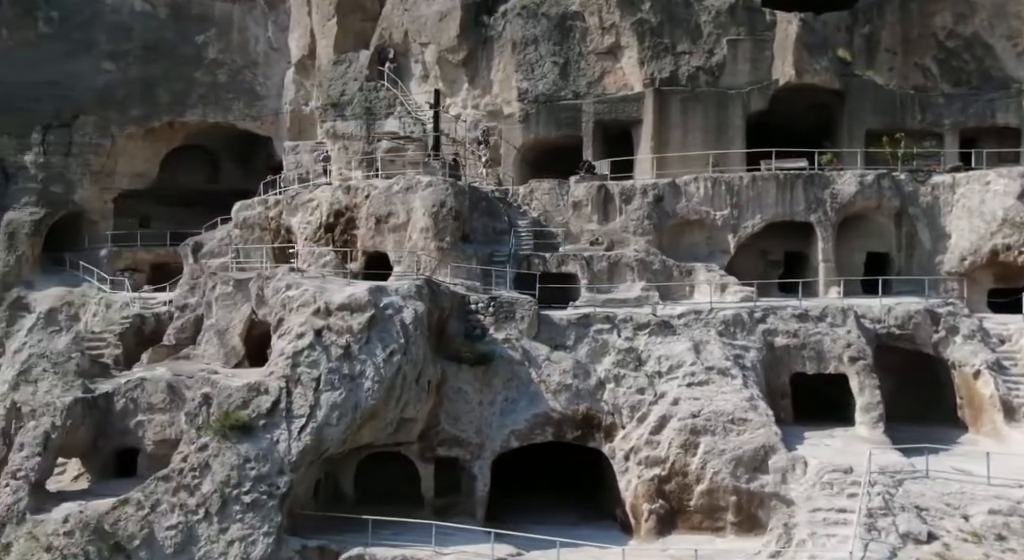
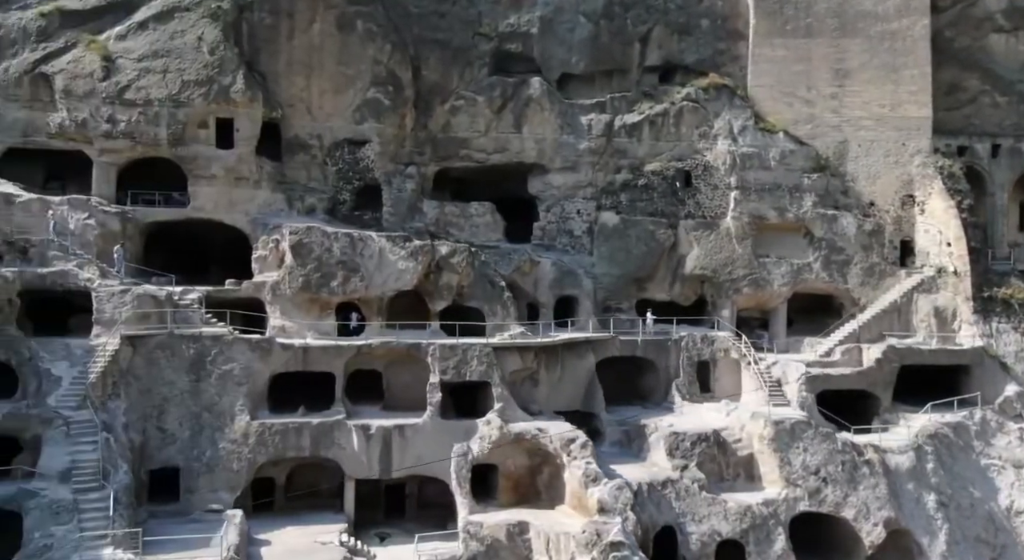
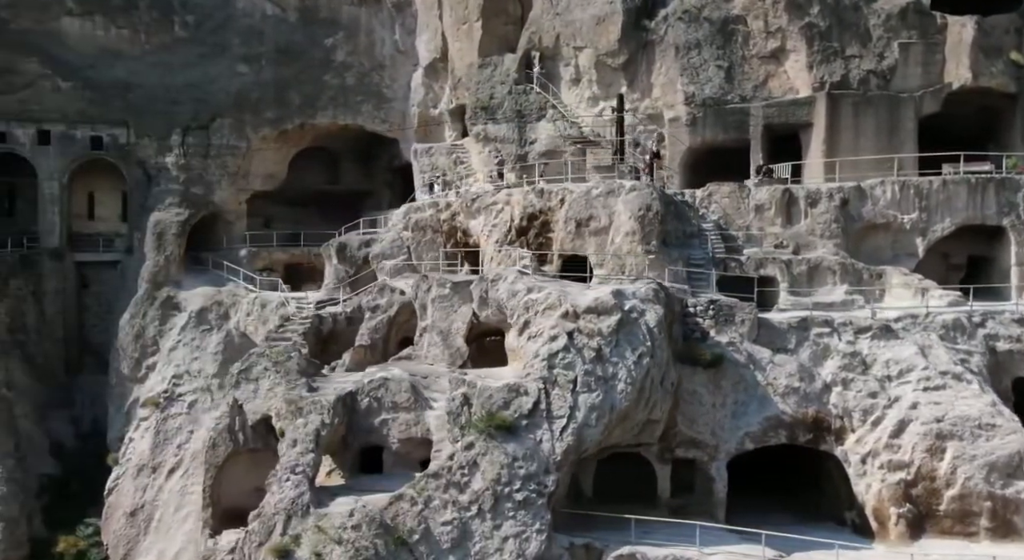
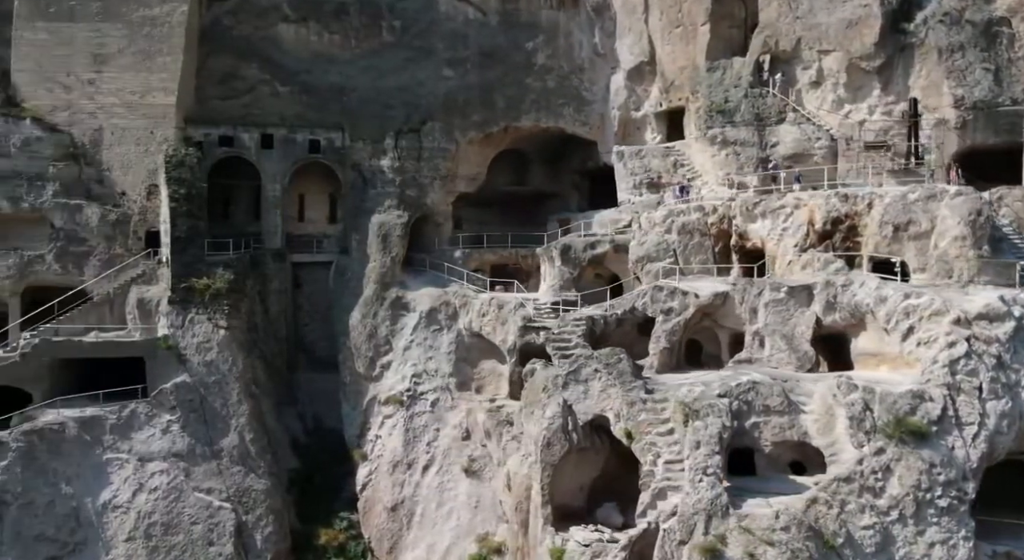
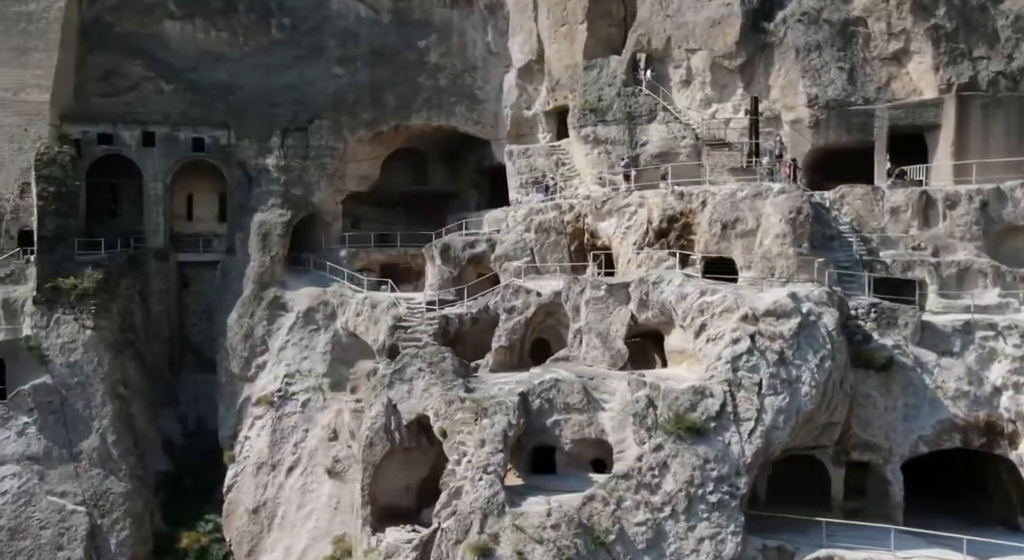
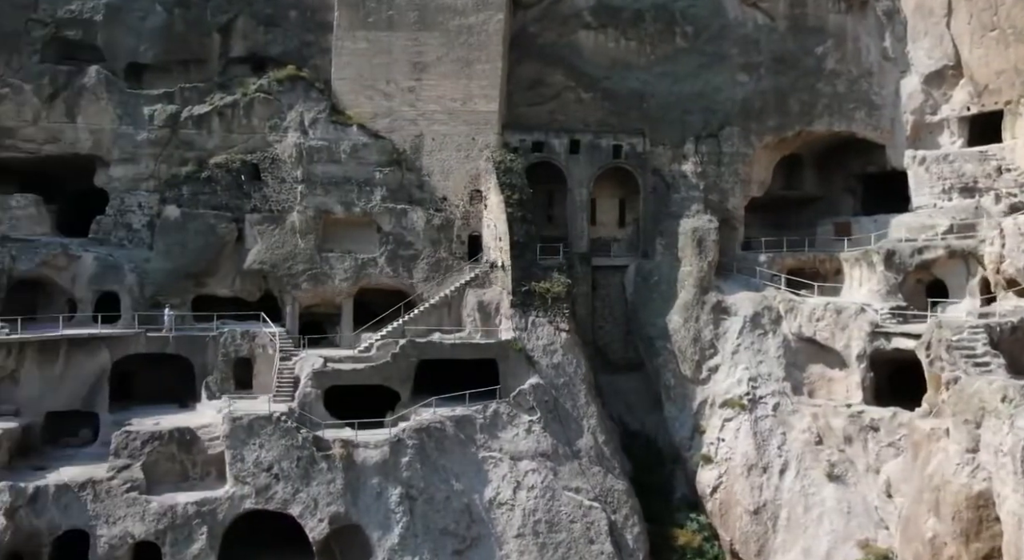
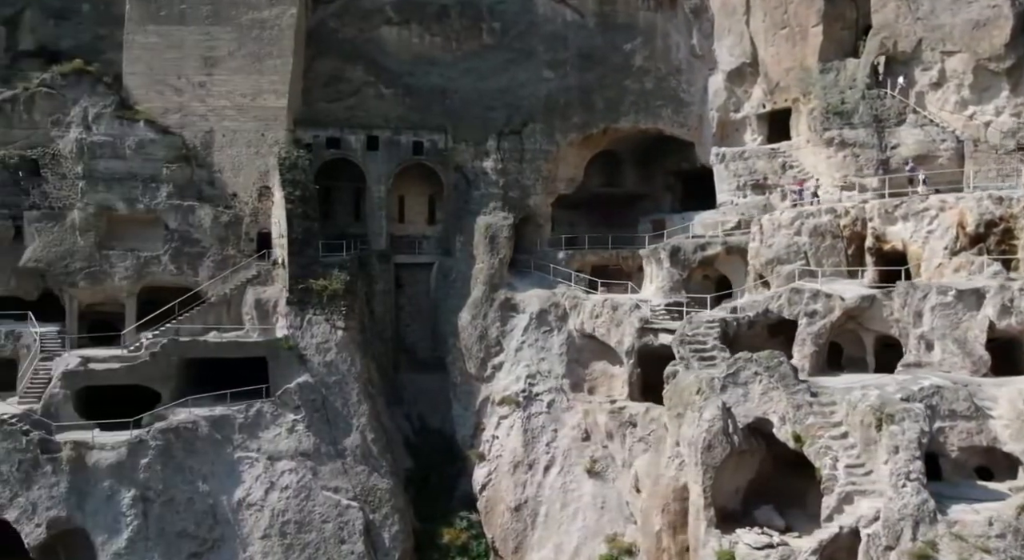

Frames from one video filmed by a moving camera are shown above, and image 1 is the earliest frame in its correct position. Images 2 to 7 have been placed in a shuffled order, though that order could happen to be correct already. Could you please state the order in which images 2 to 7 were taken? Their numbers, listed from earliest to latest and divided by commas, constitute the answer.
3, 5, 4, 7, 6, 2
